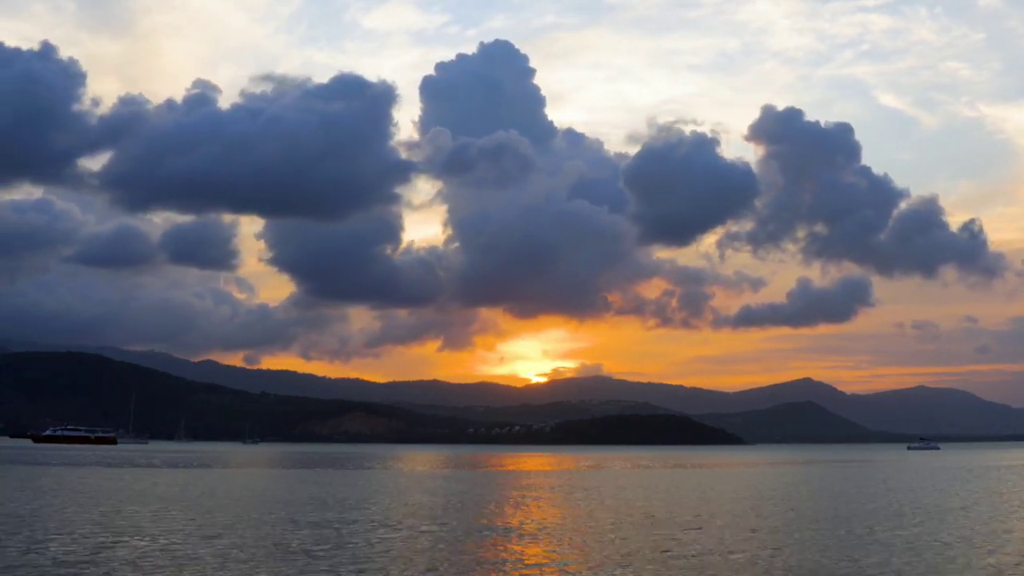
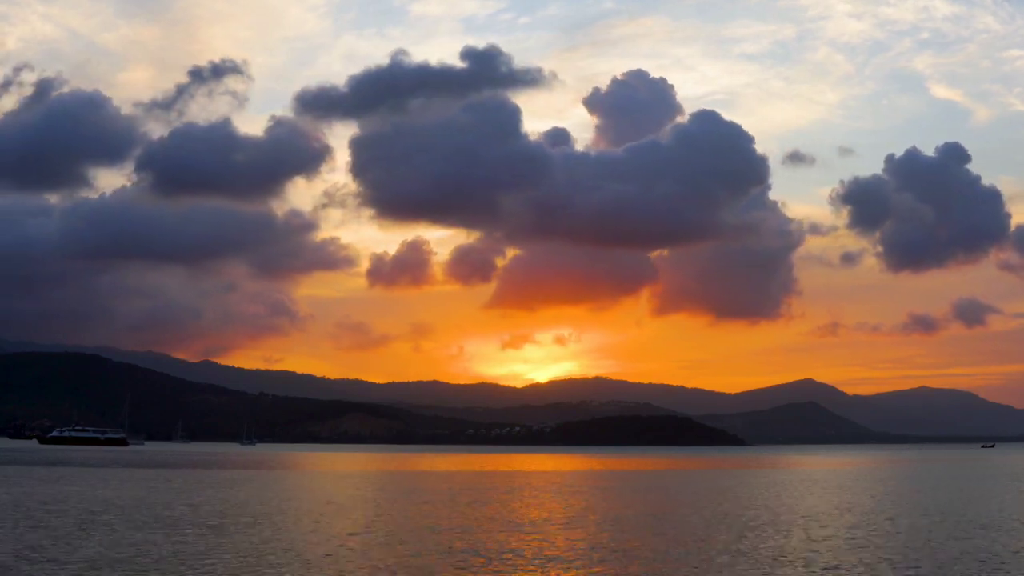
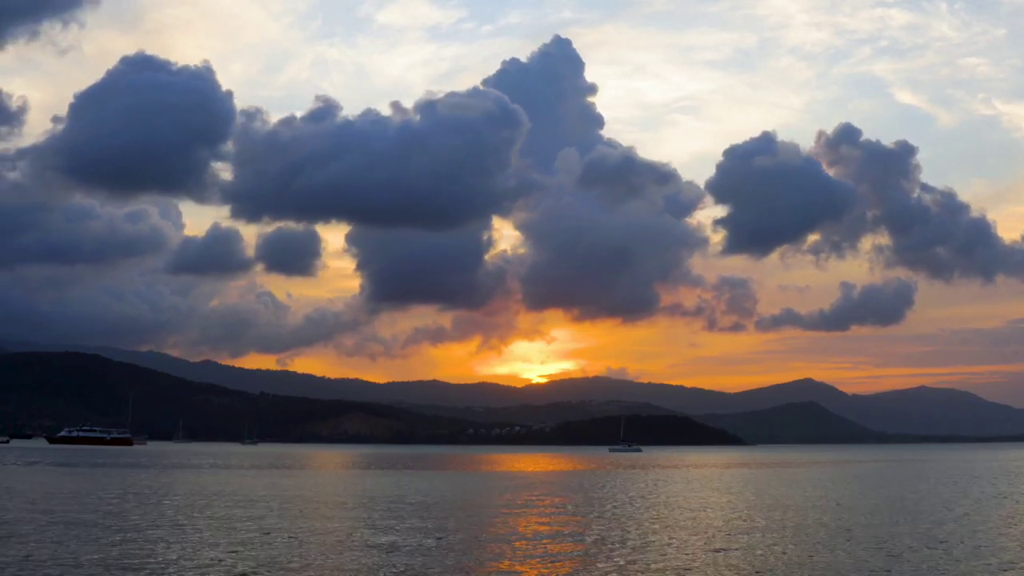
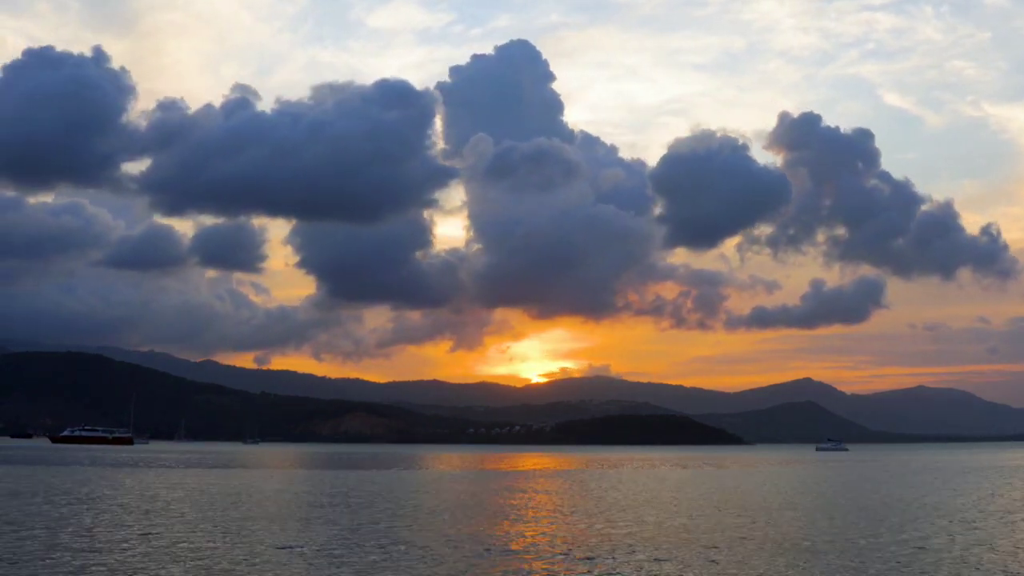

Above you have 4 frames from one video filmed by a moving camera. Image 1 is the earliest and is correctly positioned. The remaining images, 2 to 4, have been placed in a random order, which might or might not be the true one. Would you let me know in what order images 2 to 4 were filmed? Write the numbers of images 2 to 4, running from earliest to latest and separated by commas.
4, 3, 2
